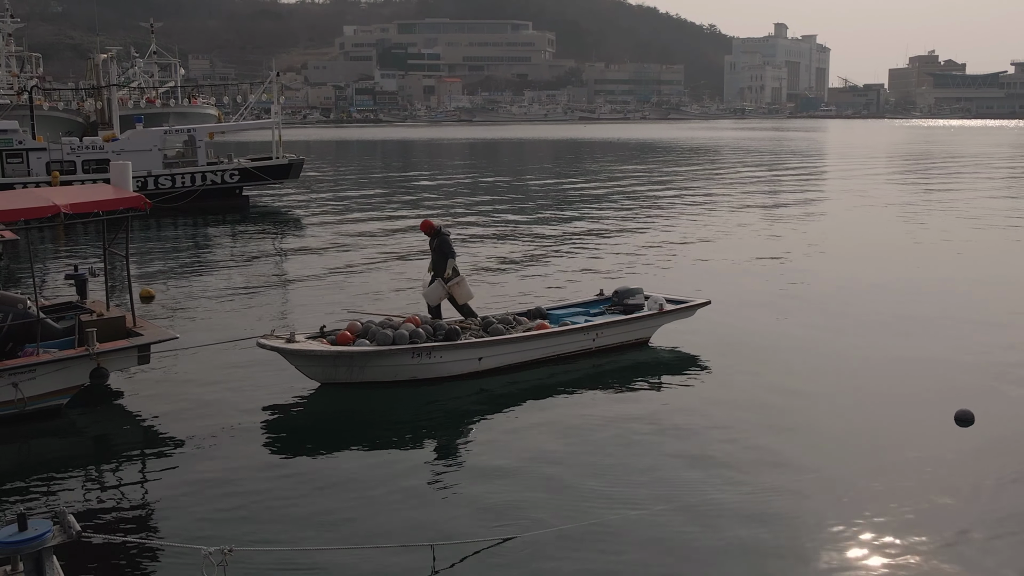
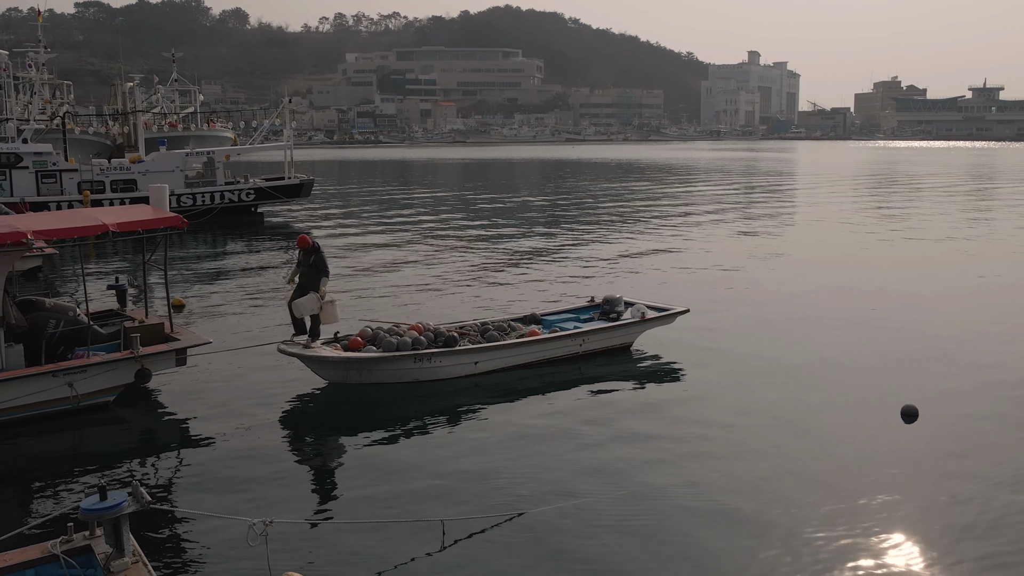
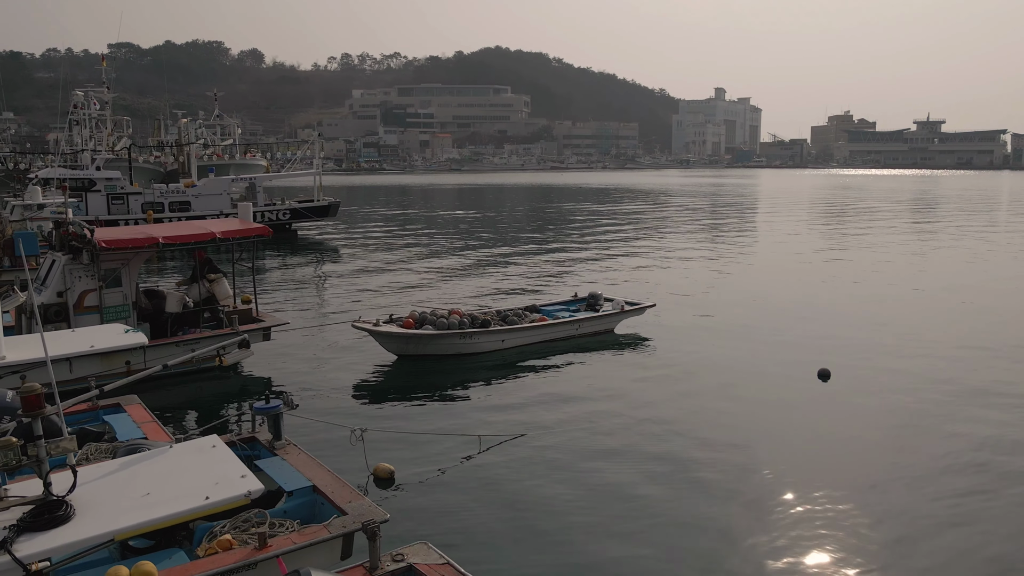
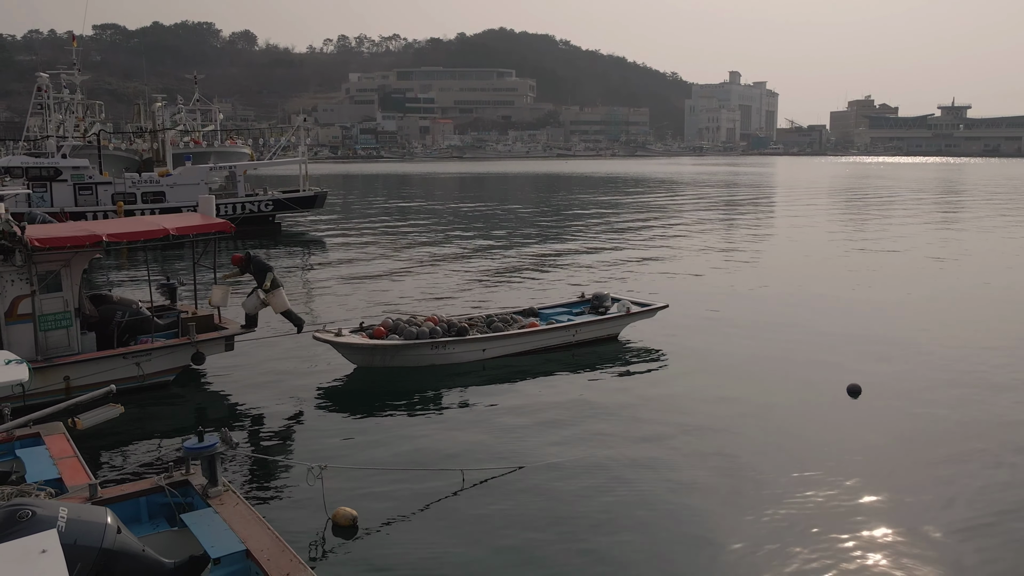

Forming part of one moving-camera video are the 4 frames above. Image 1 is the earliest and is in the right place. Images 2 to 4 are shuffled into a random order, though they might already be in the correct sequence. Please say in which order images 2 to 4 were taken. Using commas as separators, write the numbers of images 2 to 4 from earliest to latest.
2, 4, 3
